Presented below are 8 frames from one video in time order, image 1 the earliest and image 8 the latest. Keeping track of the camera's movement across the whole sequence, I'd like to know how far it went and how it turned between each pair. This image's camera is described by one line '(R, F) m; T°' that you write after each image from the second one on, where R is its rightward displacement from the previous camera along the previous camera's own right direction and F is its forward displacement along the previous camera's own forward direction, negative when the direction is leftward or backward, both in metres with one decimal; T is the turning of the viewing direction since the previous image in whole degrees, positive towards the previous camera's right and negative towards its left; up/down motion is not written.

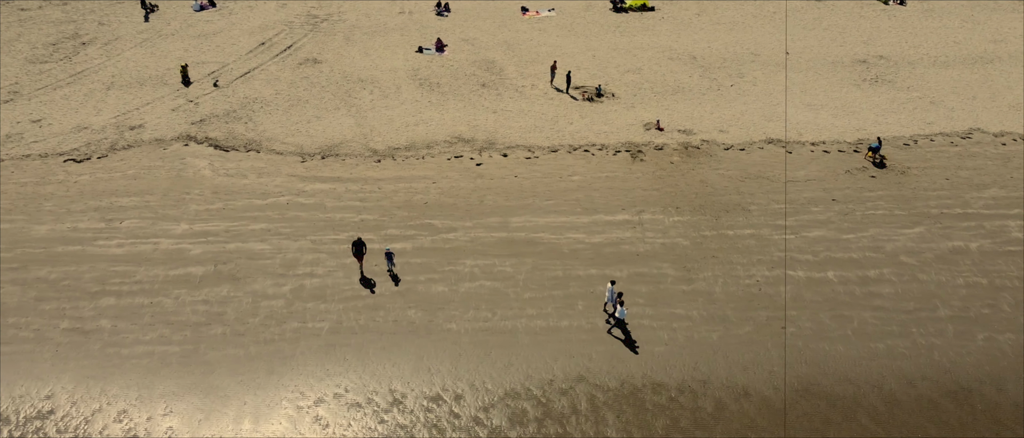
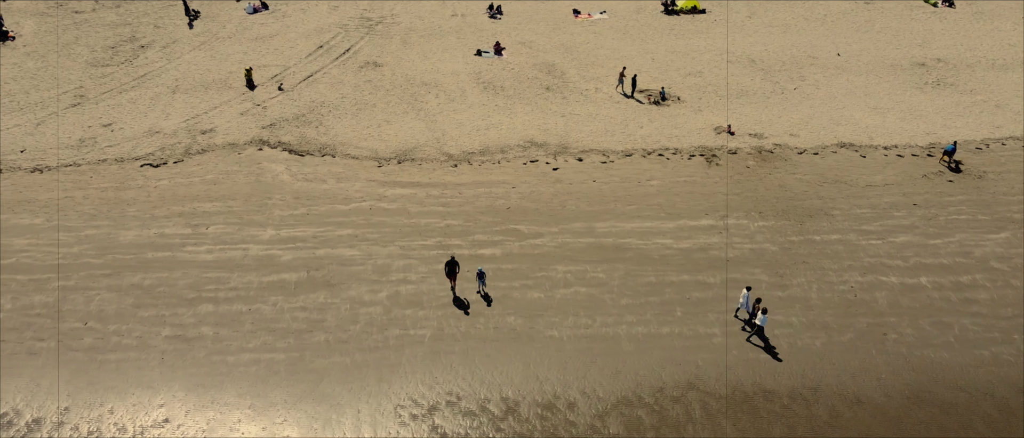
(-2.8, +0.1) m; 0°
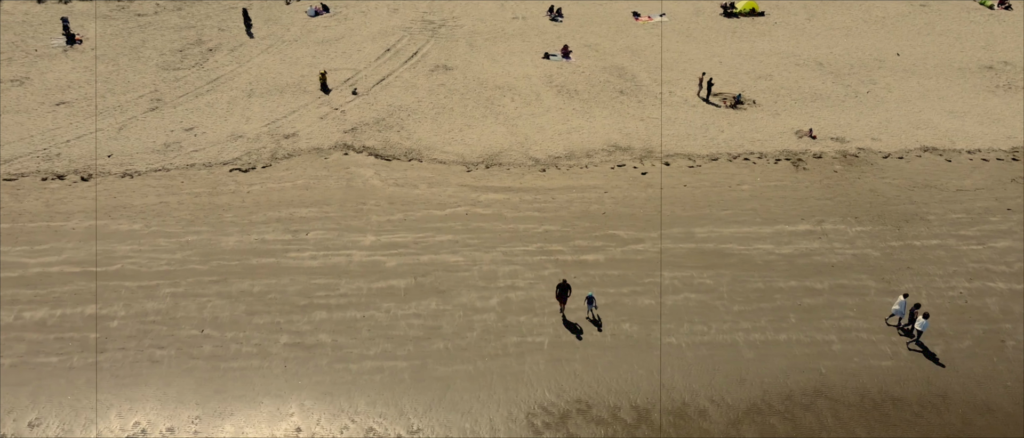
(-3.2, +0.1) m; 0°
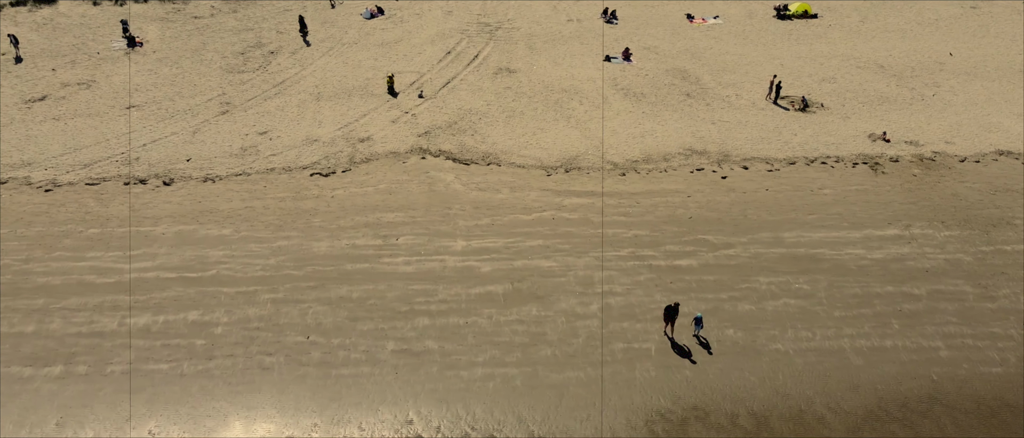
(-2.9, +0.1) m; 0°
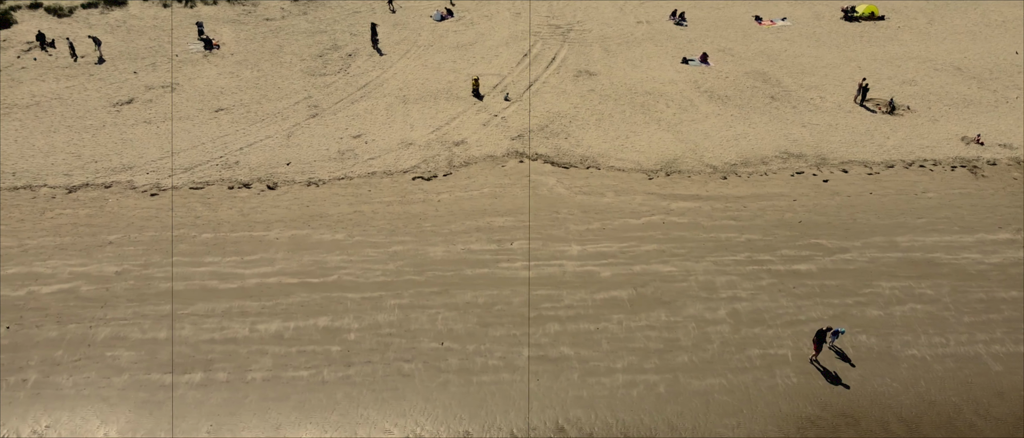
(-3.6, +0.1) m; 0°
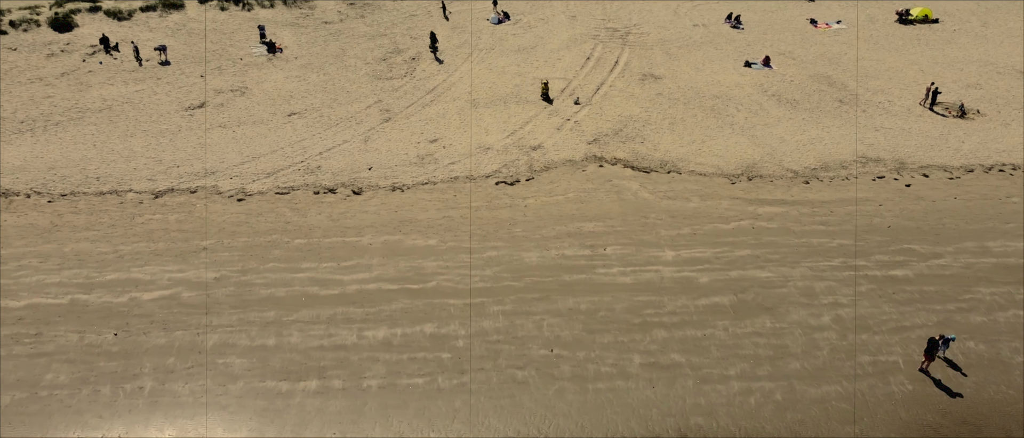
(-2.9, +0.1) m; 0°
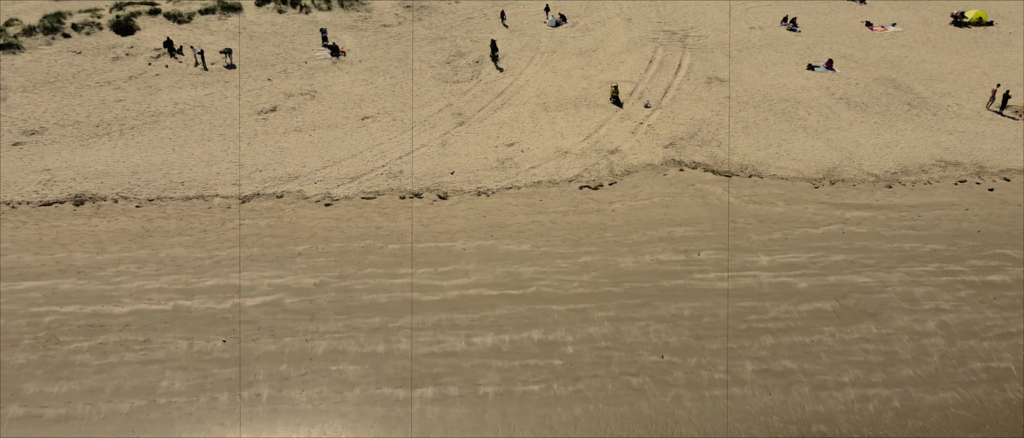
(-2.9, +0.1) m; 0°
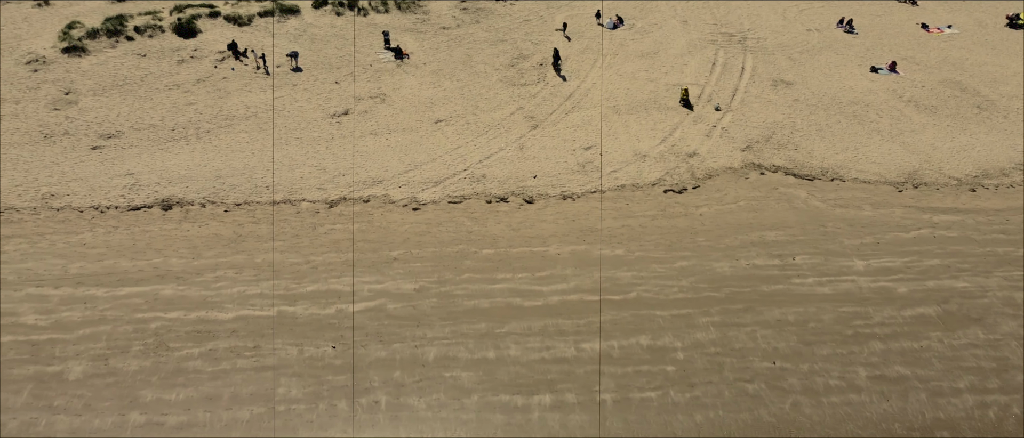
(-2.9, +0.1) m; 0°
